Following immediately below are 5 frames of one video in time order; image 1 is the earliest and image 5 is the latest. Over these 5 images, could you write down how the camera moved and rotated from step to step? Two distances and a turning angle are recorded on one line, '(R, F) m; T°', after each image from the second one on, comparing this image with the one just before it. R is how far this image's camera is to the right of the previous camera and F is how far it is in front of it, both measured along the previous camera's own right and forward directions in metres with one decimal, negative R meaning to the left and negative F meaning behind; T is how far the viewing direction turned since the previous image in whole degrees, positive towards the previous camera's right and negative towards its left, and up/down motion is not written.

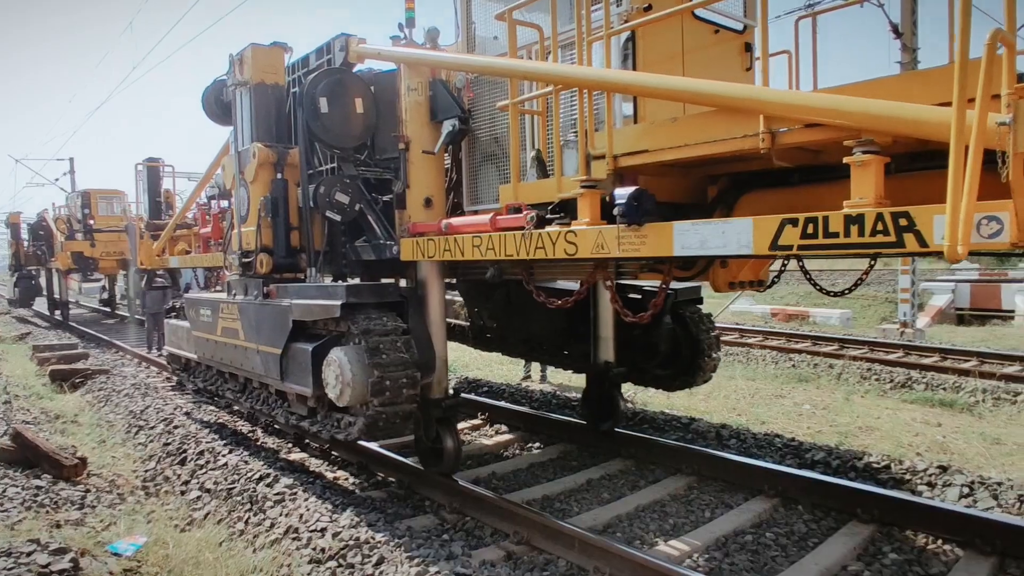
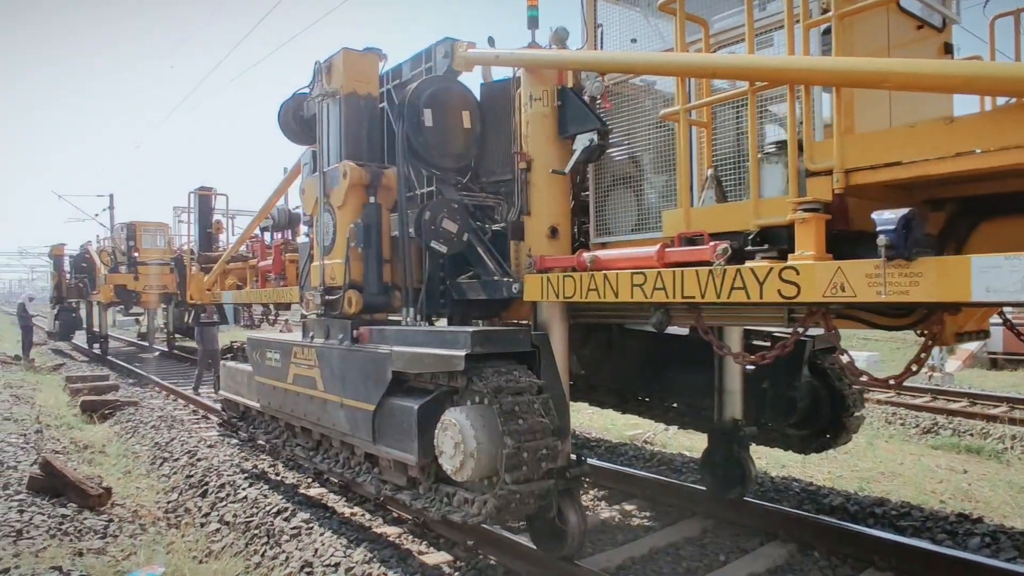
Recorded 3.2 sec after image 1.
(-0.7, +0.9) m; -2°
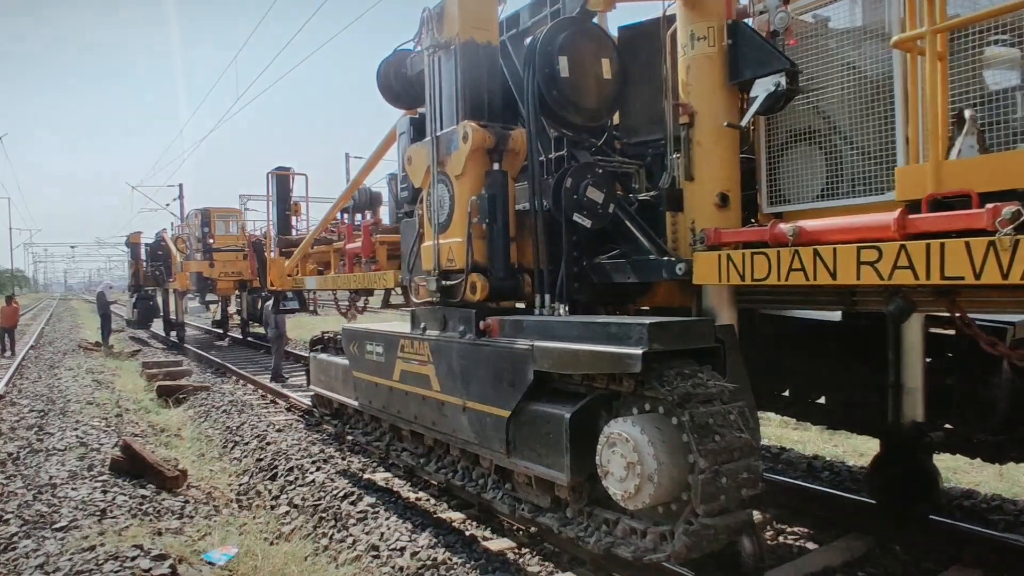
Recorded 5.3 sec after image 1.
(-0.5, +0.8) m; -5°
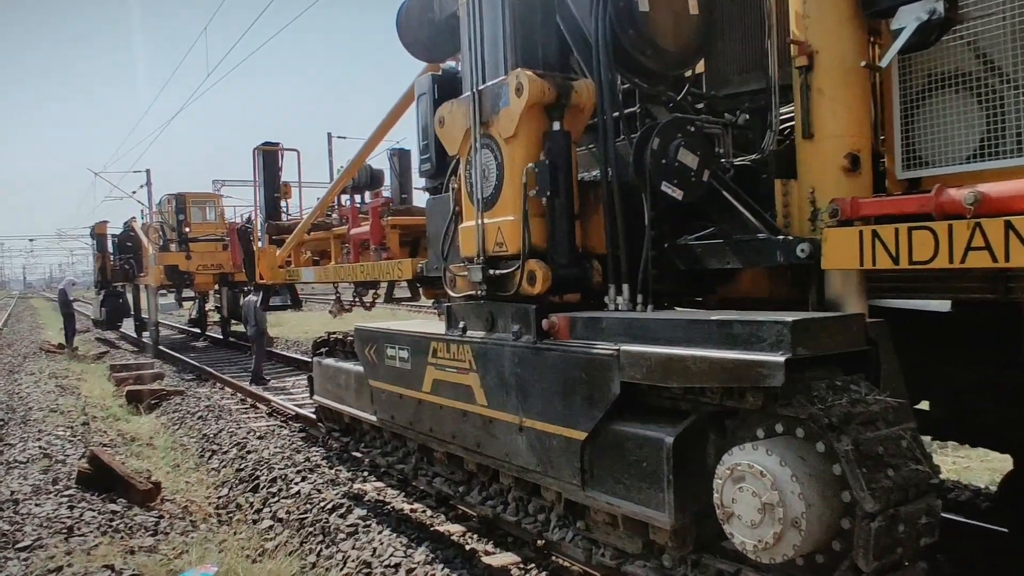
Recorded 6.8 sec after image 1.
(-0.3, +0.8) m; 0°
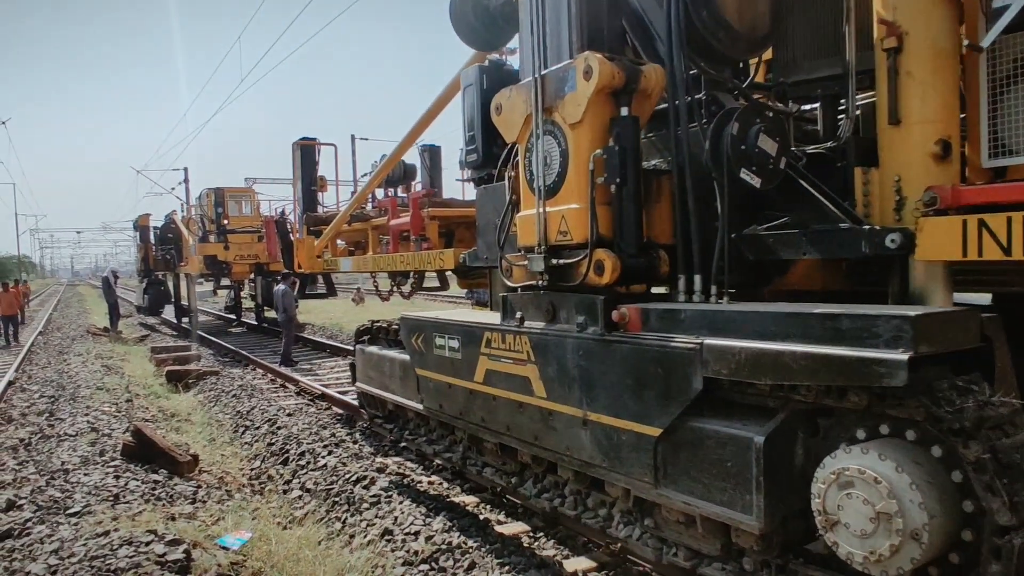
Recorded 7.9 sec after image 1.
(-0.2, +0.1) m; -1°
